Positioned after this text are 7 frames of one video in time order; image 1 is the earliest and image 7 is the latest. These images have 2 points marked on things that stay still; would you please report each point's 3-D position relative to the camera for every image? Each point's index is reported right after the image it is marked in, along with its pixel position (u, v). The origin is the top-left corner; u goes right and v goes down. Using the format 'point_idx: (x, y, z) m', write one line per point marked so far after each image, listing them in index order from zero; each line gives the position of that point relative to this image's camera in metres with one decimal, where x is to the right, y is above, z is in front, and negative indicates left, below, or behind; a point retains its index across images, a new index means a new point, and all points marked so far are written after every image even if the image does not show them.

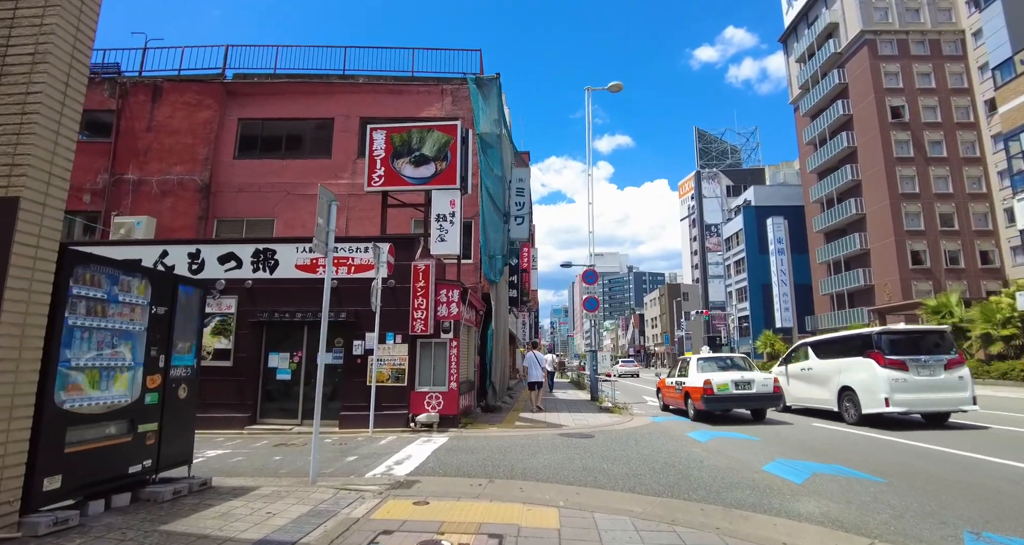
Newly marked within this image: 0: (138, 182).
0: (-11.2, +2.7, +15.7) m
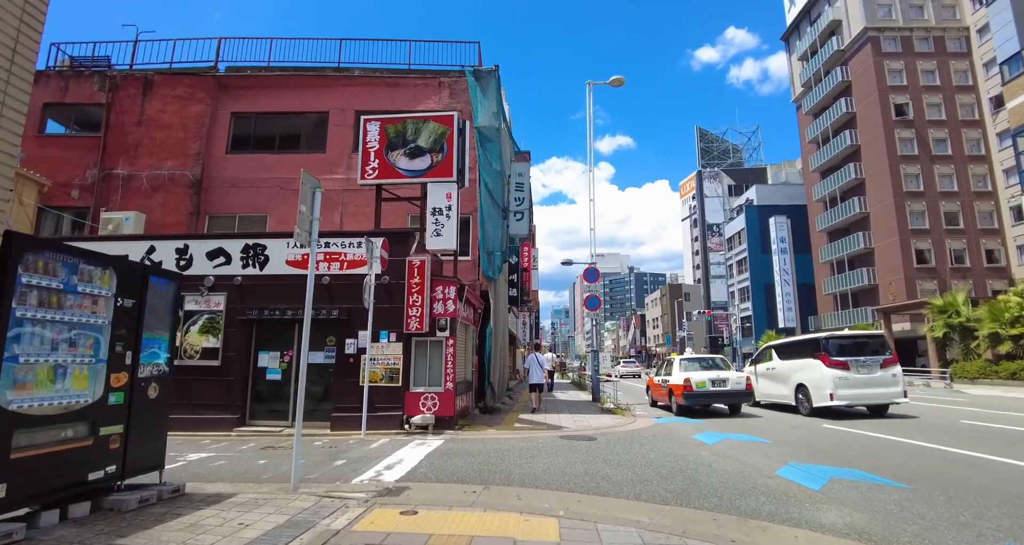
0: (-11.2, +2.8, +15.3) m
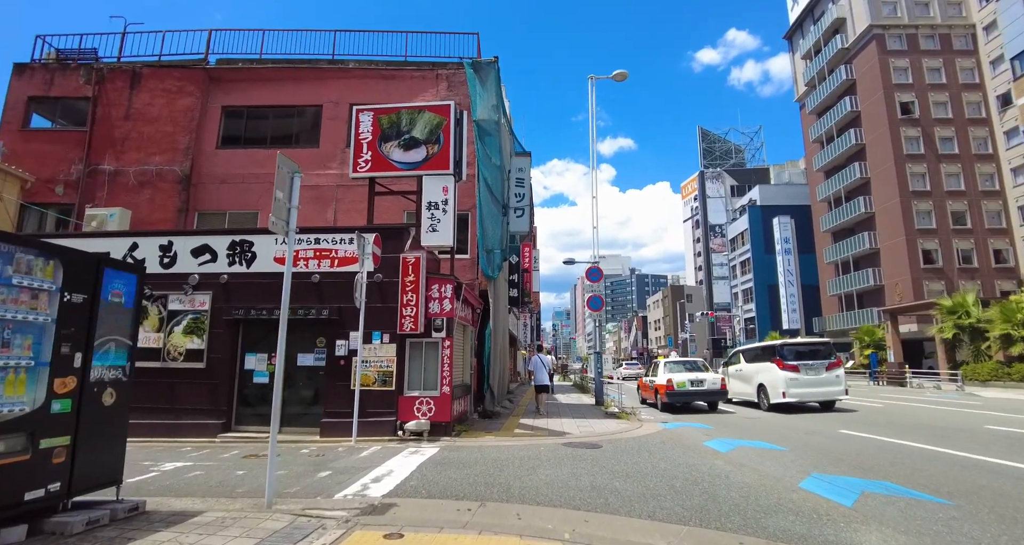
0: (-11.2, +2.8, +14.8) m
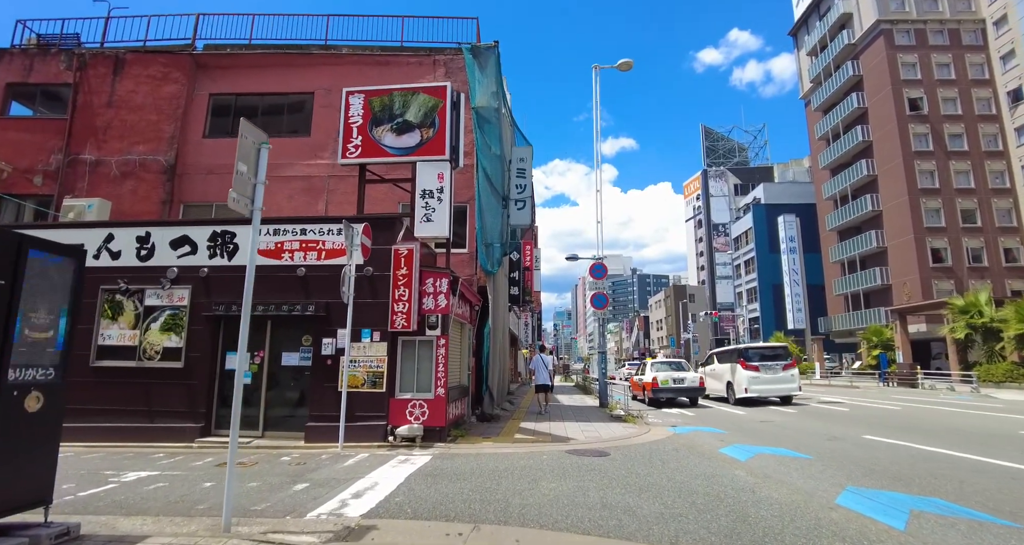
0: (-11.2, +2.9, +14.1) m
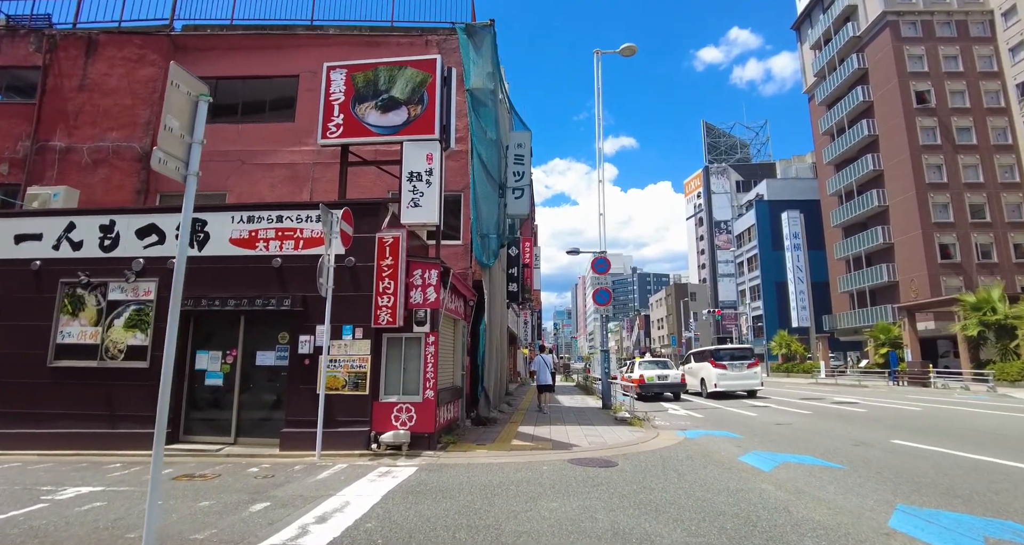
0: (-11.2, +3.1, +13.3) m
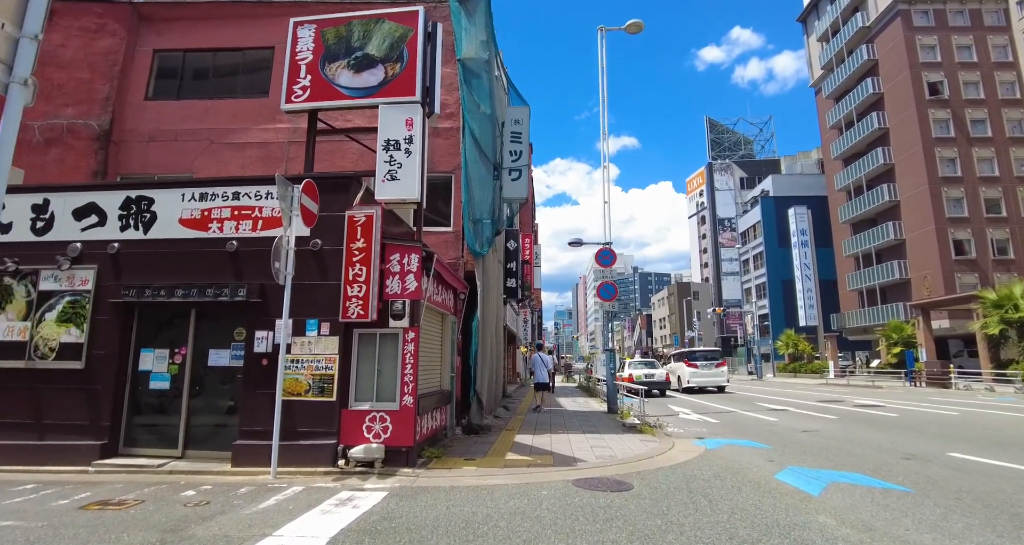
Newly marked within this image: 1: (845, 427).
0: (-11.3, +3.3, +12.0) m
1: (+7.2, -3.3, +11.2) m
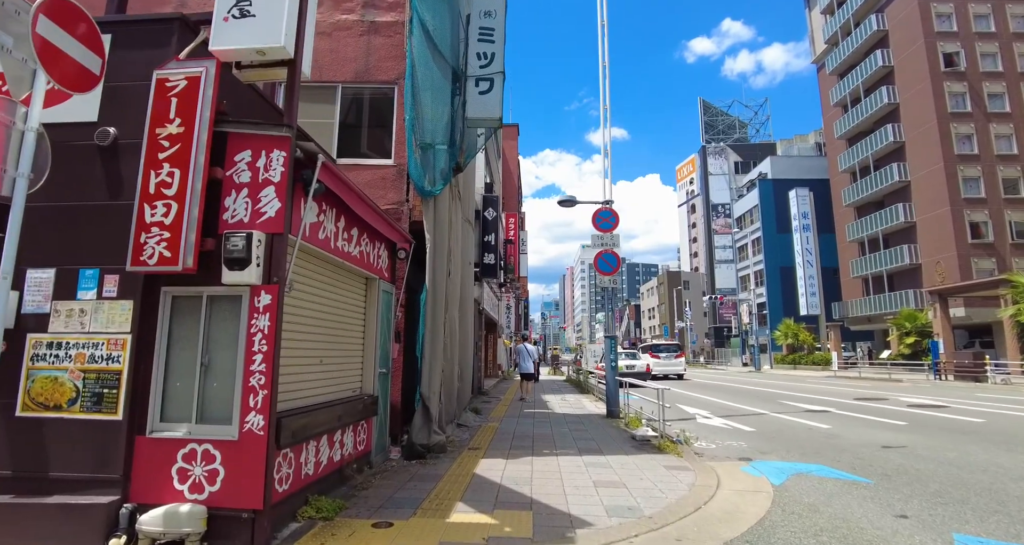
0: (-11.8, +4.1, +8.4) m
1: (+6.7, -2.6, +8.2) m
